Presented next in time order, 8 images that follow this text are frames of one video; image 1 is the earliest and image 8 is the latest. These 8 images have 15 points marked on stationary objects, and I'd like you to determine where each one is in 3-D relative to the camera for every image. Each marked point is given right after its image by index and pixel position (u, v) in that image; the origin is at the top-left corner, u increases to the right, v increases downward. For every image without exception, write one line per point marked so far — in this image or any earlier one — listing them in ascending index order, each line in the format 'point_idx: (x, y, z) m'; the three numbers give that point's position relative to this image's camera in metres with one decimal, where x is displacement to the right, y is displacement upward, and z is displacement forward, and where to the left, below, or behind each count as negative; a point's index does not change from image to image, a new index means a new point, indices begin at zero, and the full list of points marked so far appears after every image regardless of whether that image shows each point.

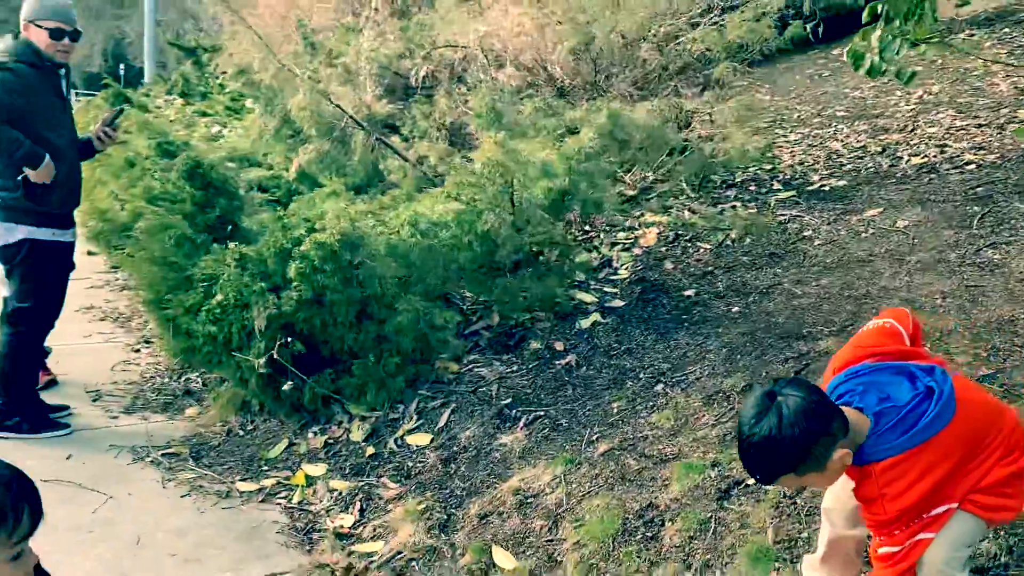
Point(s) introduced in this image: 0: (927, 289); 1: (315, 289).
0: (+2.0, 0.0, +4.2) m
1: (-0.9, 0.0, +4.2) m
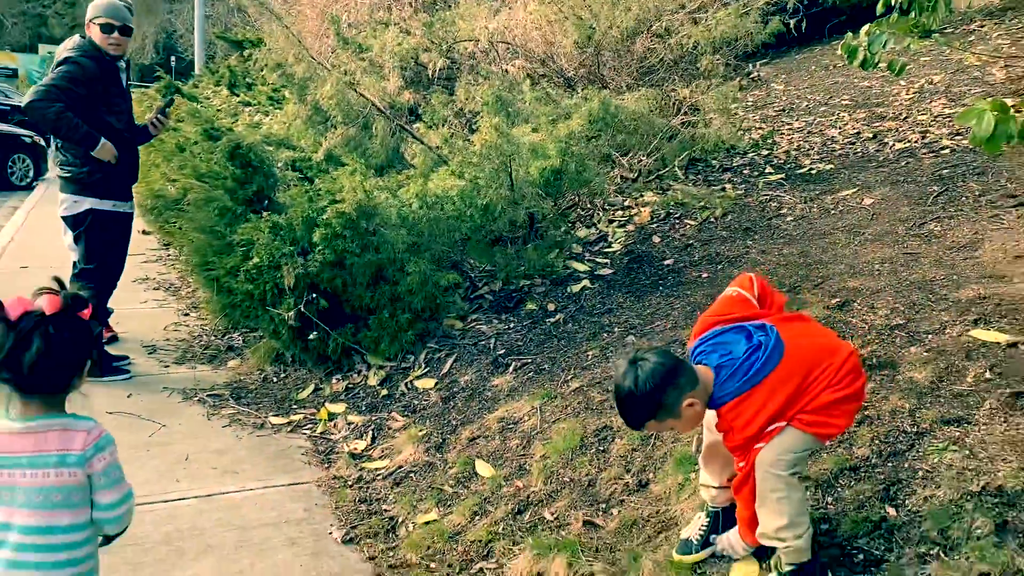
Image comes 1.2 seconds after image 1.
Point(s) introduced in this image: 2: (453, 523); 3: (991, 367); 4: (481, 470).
0: (+2.0, +0.2, +4.8) m
1: (-1.0, +0.2, +4.9) m
2: (-0.2, -0.9, +3.5) m
3: (+1.9, -0.3, +3.4) m
4: (-0.1, -0.8, +3.8) m
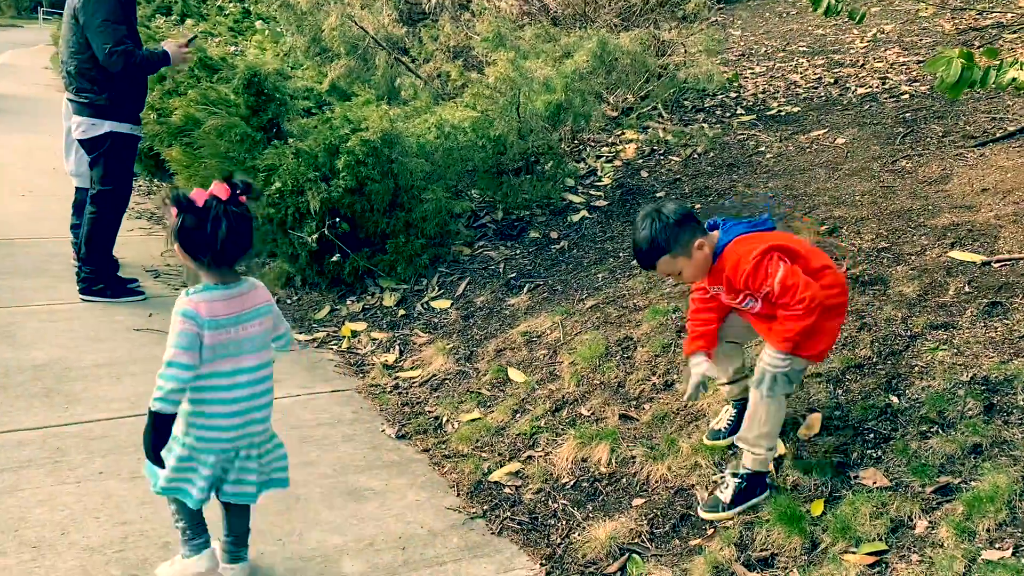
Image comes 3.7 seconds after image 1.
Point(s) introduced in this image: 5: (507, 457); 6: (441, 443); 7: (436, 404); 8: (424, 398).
0: (+2.0, +0.6, +5.2) m
1: (-0.9, +0.6, +5.2) m
2: (-0.1, -0.6, +3.9) m
3: (+2.0, 0.0, +3.9) m
4: (0.0, -0.4, +4.2) m
5: (0.0, -0.7, +3.7) m
6: (-0.3, -0.7, +3.8) m
7: (-0.4, -0.6, +4.2) m
8: (-0.4, -0.5, +4.2) m
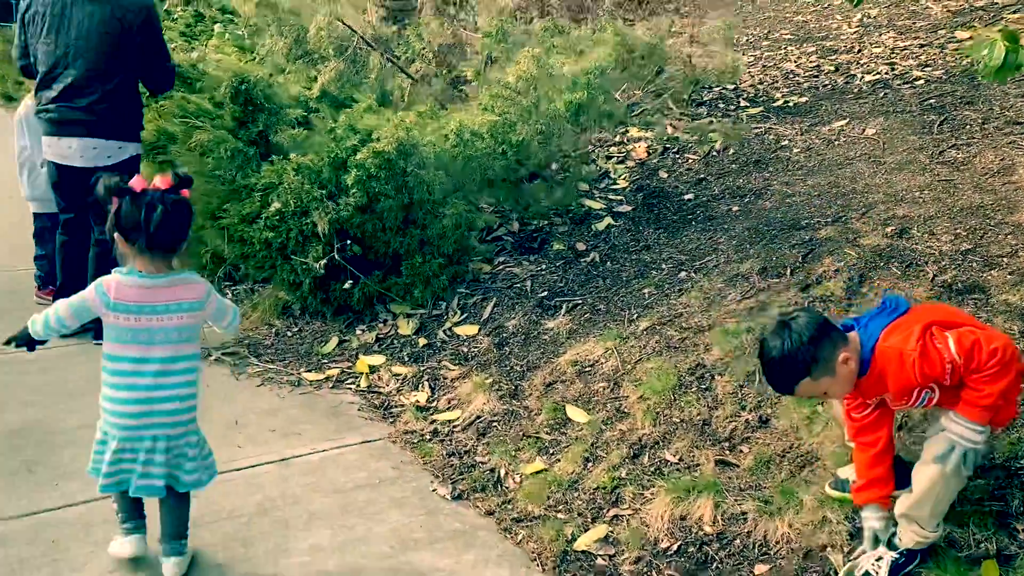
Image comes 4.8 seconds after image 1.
0: (+2.2, +0.6, +4.8) m
1: (-0.7, +0.5, +4.6) m
2: (+0.2, -0.7, +3.4) m
3: (+2.3, 0.0, +3.5) m
4: (+0.3, -0.5, +3.7) m
5: (+0.3, -0.8, +3.1) m
6: (0.0, -0.8, +3.3) m
7: (-0.1, -0.7, +3.6) m
8: (-0.2, -0.7, +3.7) m
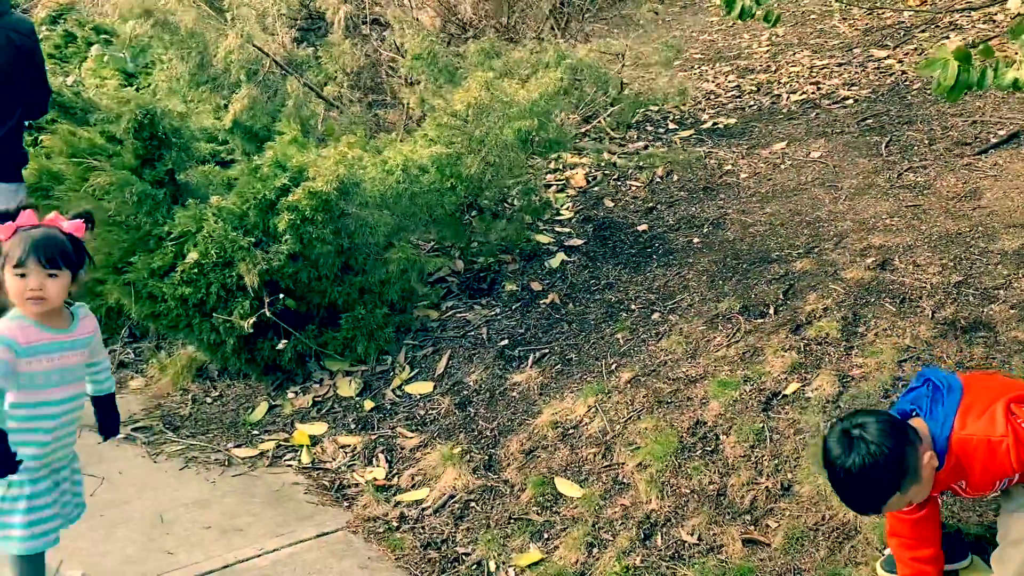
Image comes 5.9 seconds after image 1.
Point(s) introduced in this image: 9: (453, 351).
0: (+1.9, +0.4, +4.6) m
1: (-1.0, +0.2, +4.0) m
2: (+0.2, -0.9, +2.9) m
3: (+2.2, -0.1, +3.3) m
4: (+0.2, -0.8, +3.3) m
5: (+0.3, -1.0, +2.7) m
6: (0.0, -1.0, +2.8) m
7: (-0.1, -0.9, +3.1) m
8: (-0.2, -0.9, +3.2) m
9: (-0.3, -0.3, +4.4) m
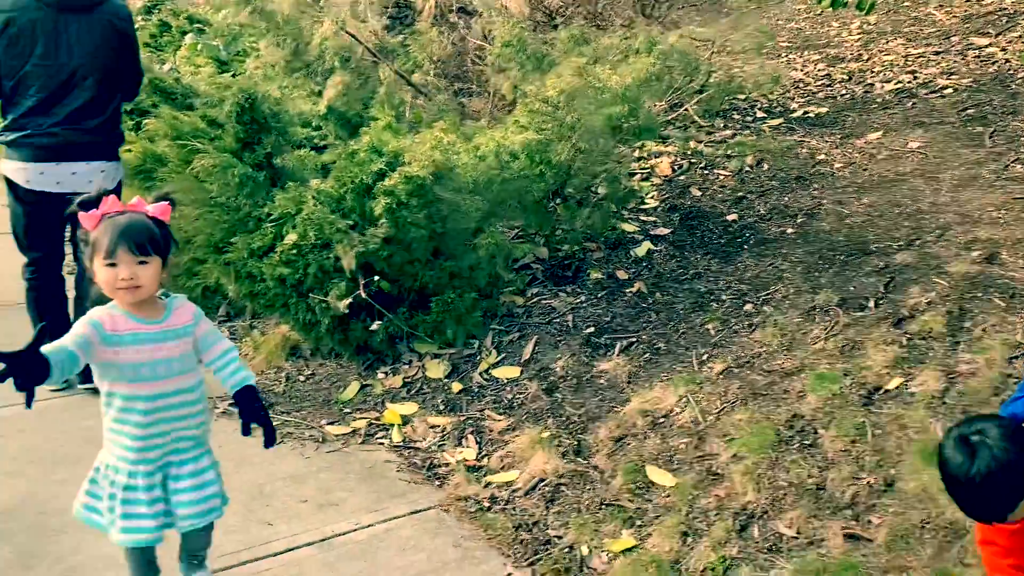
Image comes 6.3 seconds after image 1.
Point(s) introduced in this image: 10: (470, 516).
0: (+2.4, +0.4, +4.5) m
1: (-0.5, +0.3, +4.1) m
2: (+0.5, -0.9, +2.9) m
3: (+2.6, -0.1, +3.1) m
4: (+0.5, -0.7, +3.2) m
5: (+0.6, -1.0, +2.7) m
6: (+0.3, -1.0, +2.8) m
7: (+0.2, -0.9, +3.1) m
8: (+0.1, -0.8, +3.2) m
9: (+0.1, -0.2, +4.4) m
10: (-0.2, -0.9, +3.3) m
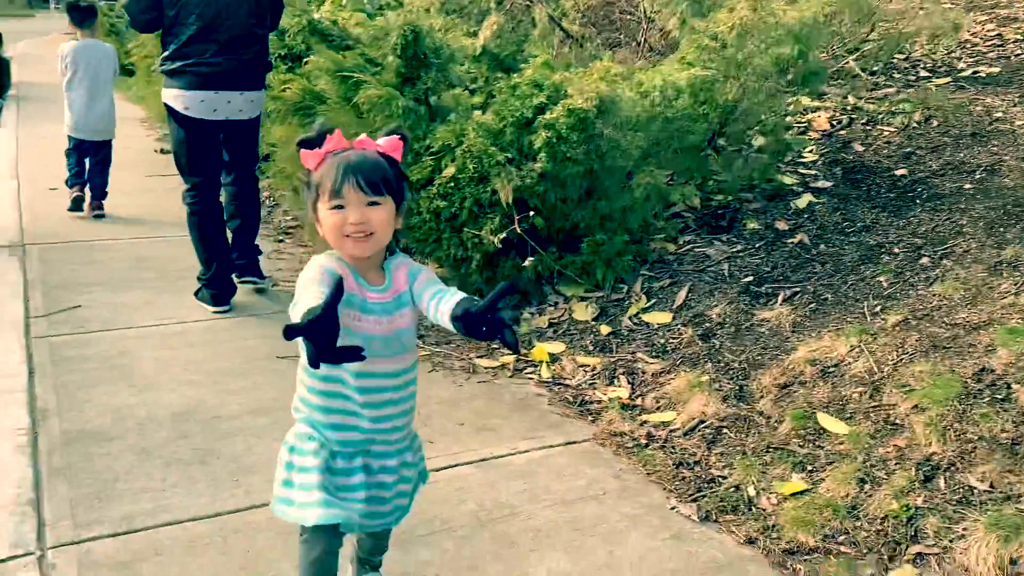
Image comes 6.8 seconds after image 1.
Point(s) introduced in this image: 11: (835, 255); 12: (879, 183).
0: (+3.2, +0.6, +4.1) m
1: (+0.2, +0.6, +4.0) m
2: (+1.0, -0.7, +2.8) m
3: (+3.1, 0.0, +2.7) m
4: (+1.1, -0.5, +3.1) m
5: (+1.1, -0.8, +2.5) m
6: (+0.8, -0.8, +2.7) m
7: (+0.7, -0.6, +3.0) m
8: (+0.7, -0.6, +3.1) m
9: (+0.9, 0.0, +4.2) m
10: (+0.4, -0.6, +3.2) m
11: (+1.5, +0.2, +4.1) m
12: (+2.0, +0.6, +4.7) m
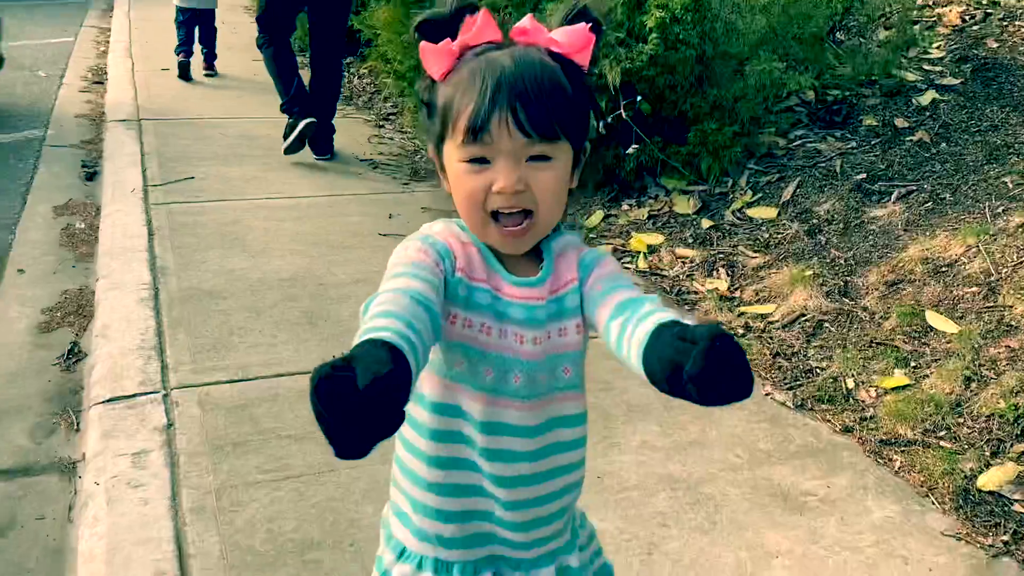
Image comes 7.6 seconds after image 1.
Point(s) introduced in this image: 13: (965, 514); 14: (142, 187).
0: (+3.6, +0.9, +3.6) m
1: (+0.7, +1.1, +3.9) m
2: (+1.3, -0.3, +2.7) m
3: (+3.5, +0.2, +2.4) m
4: (+1.5, -0.1, +3.0) m
5: (+1.4, -0.5, +2.5) m
6: (+1.1, -0.4, +2.7) m
7: (+1.1, -0.2, +3.0) m
8: (+1.0, -0.2, +3.1) m
9: (+1.4, +0.5, +4.1) m
10: (+0.8, -0.2, +3.2) m
11: (+2.0, +0.6, +3.9) m
12: (+2.5, +1.0, +4.4) m
13: (+1.2, -0.6, +2.3) m
14: (-1.9, +0.5, +4.5) m
